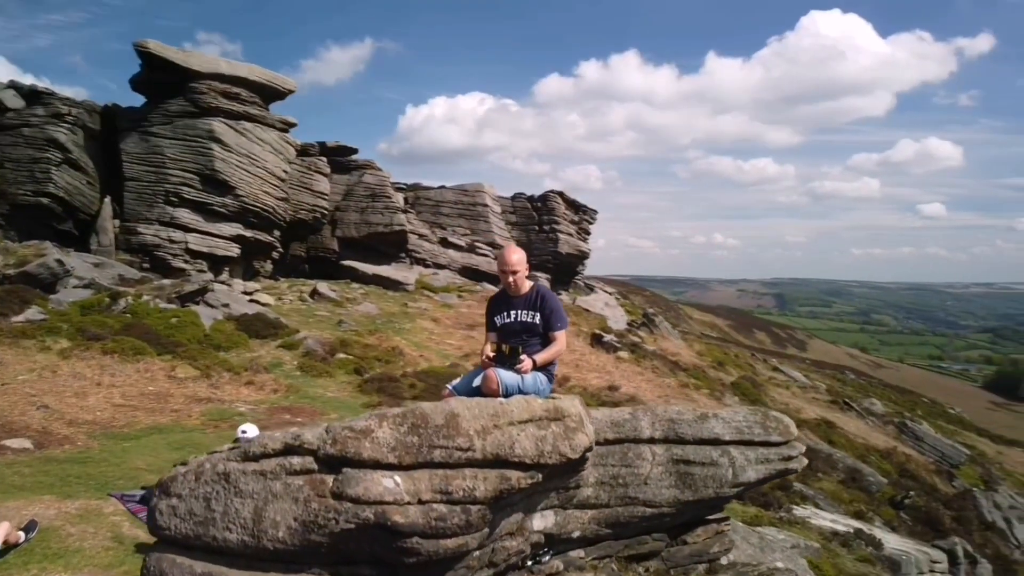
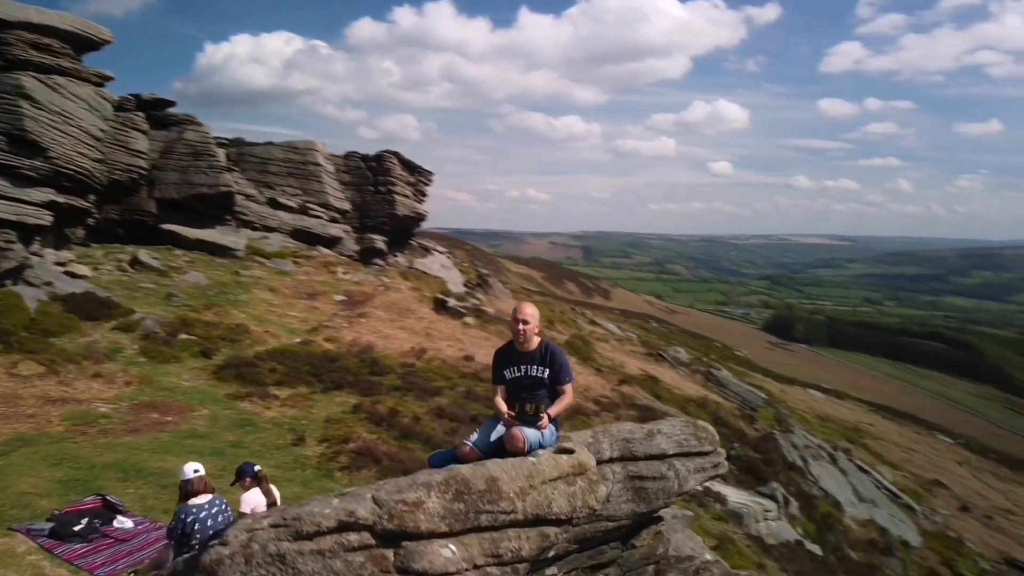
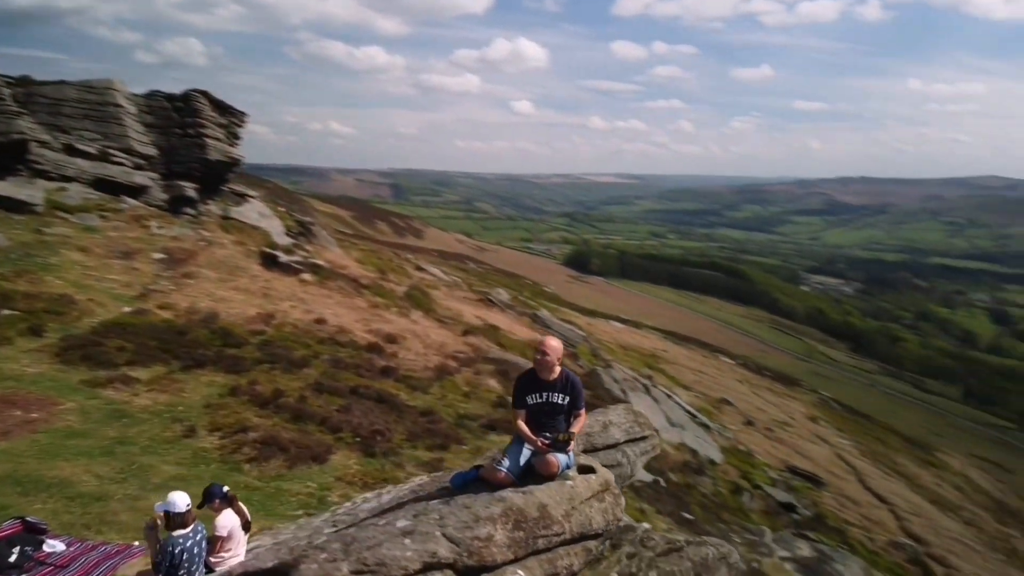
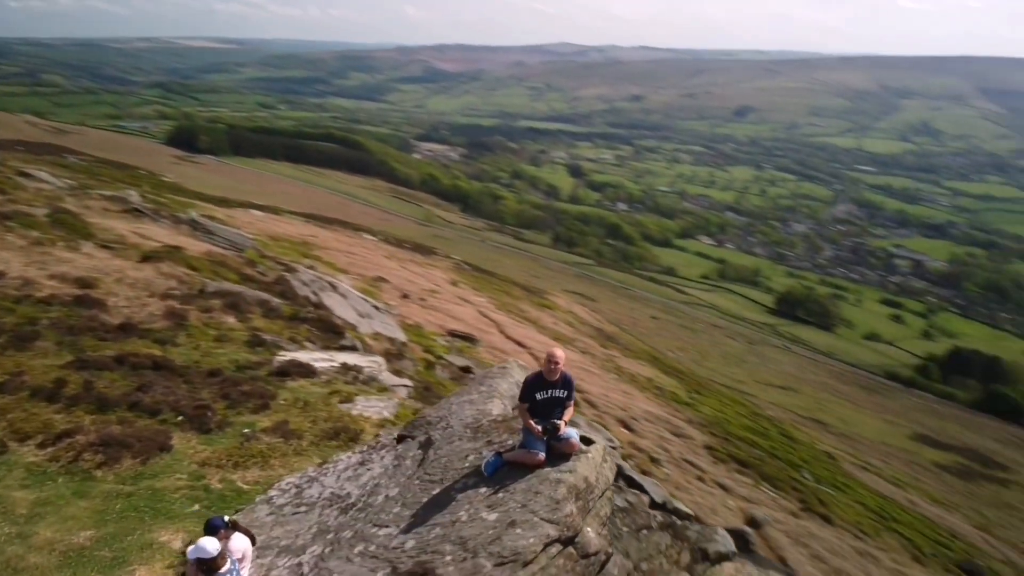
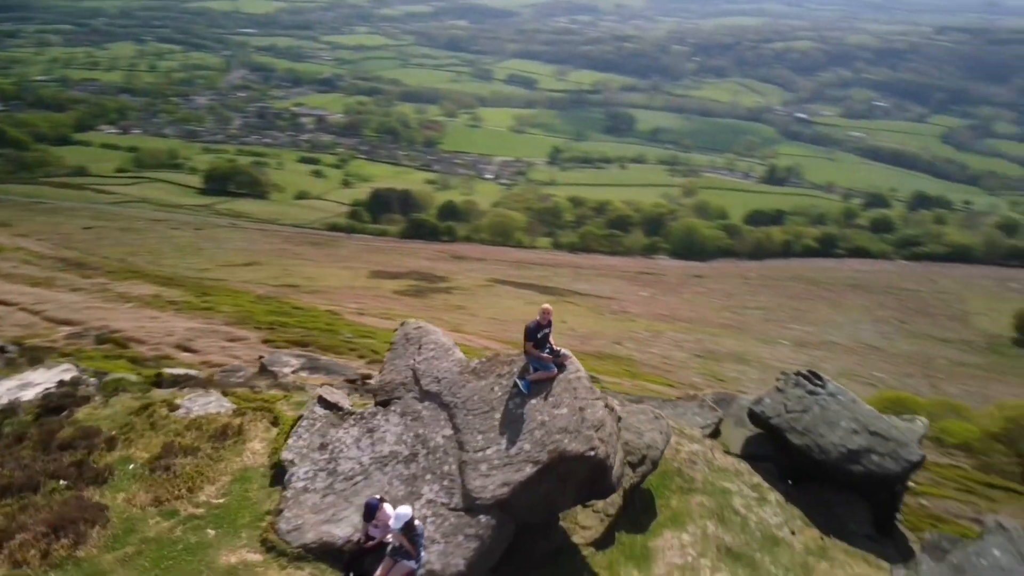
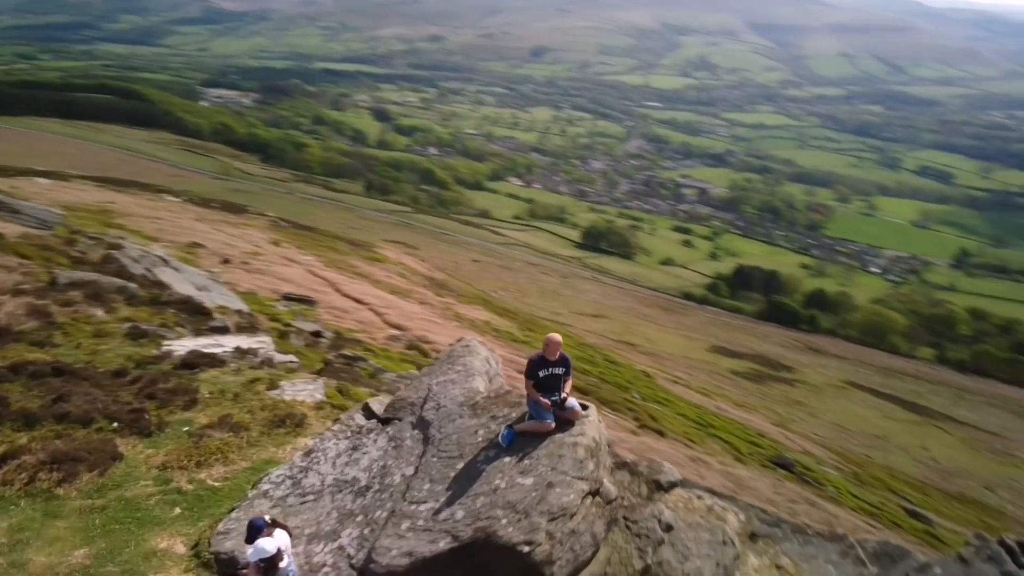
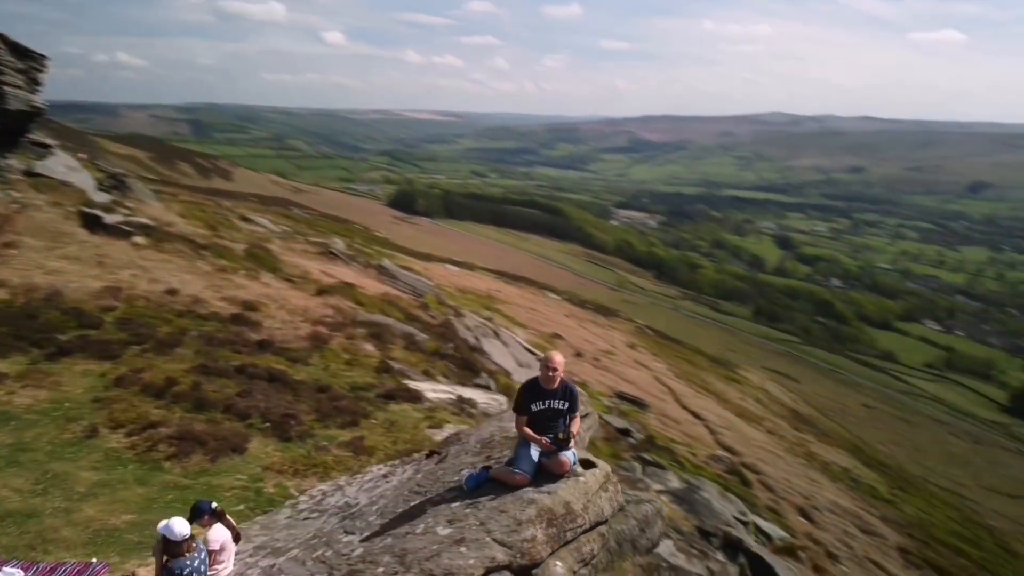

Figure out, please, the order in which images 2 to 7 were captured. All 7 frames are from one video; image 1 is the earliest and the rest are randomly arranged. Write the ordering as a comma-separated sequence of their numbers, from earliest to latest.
2, 3, 7, 4, 6, 5
